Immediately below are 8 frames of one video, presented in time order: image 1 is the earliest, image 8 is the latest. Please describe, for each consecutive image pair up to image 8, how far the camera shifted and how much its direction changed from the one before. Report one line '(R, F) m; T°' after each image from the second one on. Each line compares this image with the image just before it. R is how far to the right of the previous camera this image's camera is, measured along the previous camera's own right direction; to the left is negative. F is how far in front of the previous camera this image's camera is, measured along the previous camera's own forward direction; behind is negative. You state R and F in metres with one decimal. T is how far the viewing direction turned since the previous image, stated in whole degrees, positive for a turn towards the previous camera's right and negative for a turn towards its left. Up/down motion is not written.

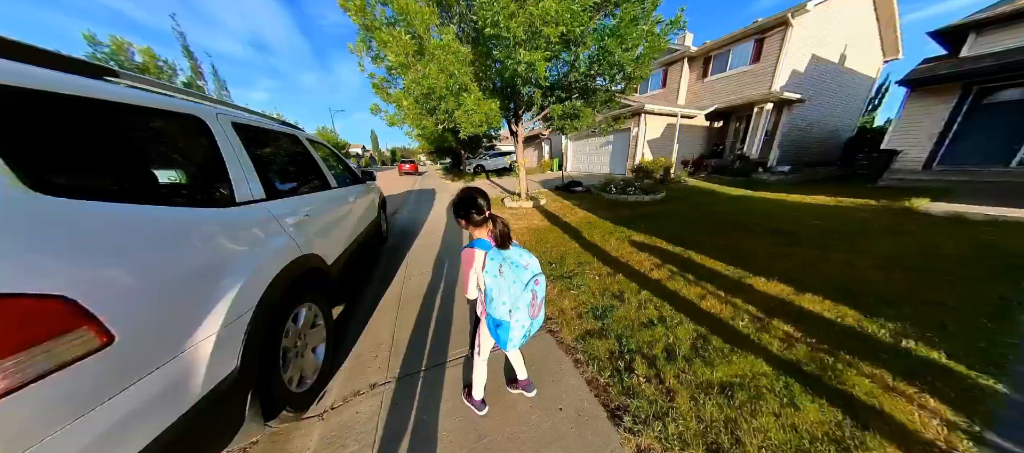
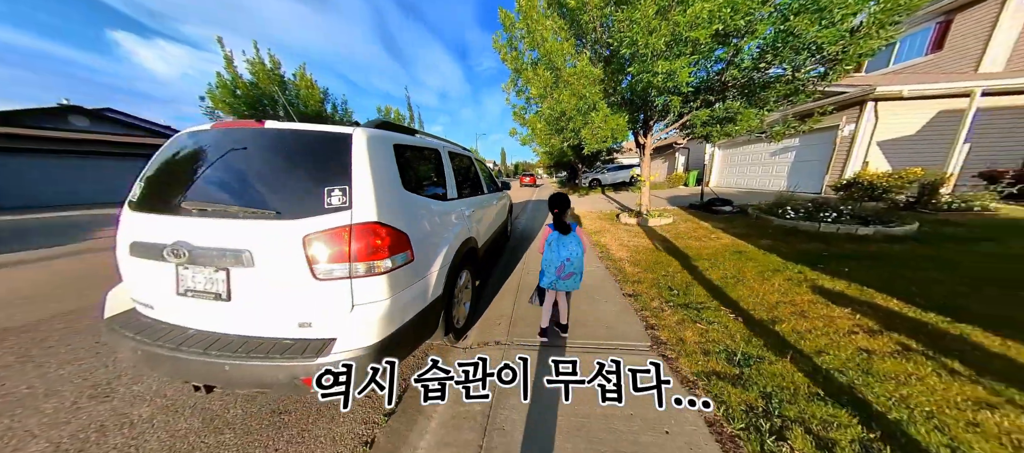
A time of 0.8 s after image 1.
(0.0, -0.2) m; -27°
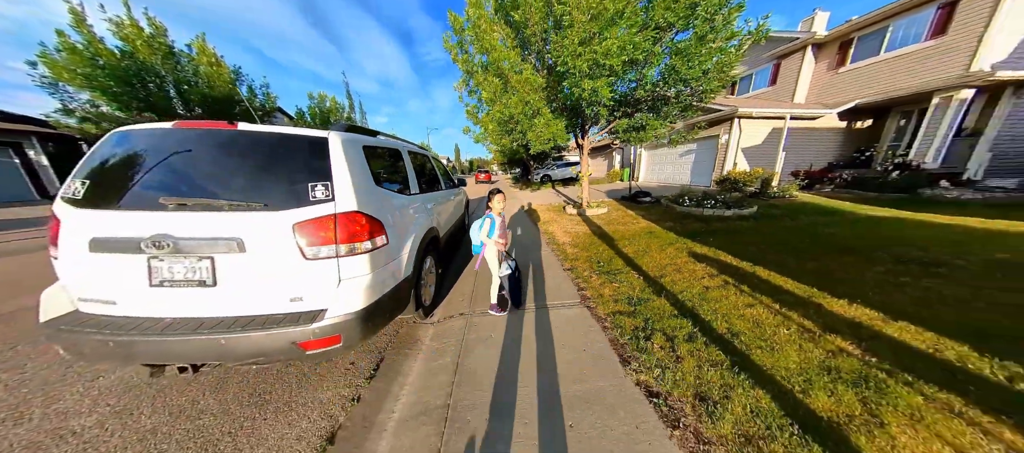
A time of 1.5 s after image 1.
(0.0, -0.4) m; +11°
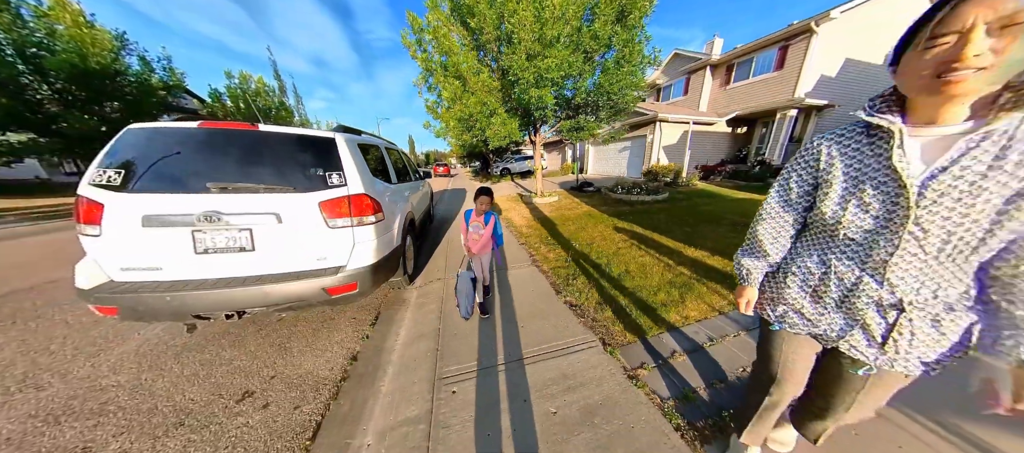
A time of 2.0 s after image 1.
(-0.1, -0.7) m; +9°
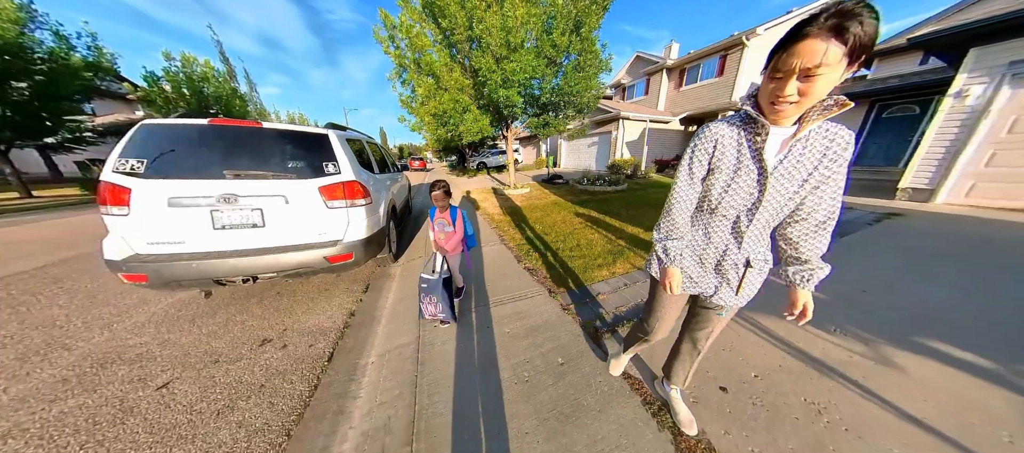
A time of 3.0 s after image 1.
(+0.1, -0.6) m; +5°
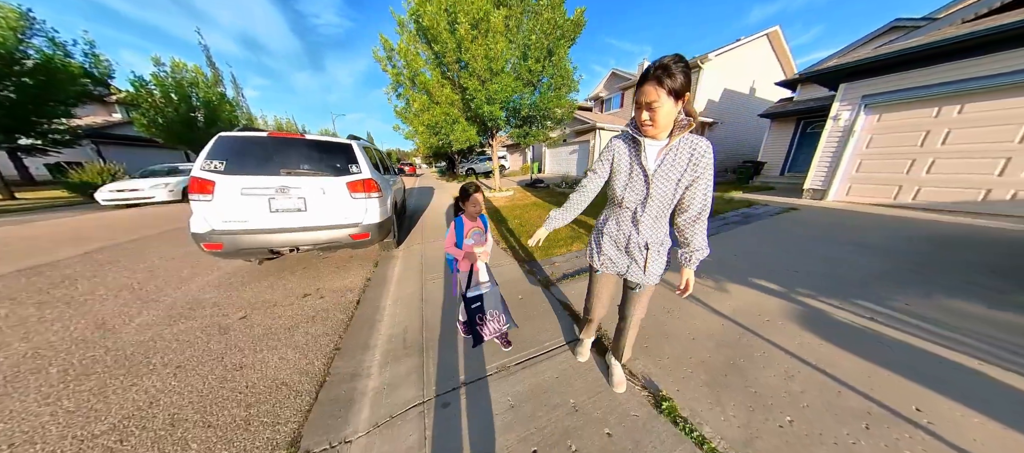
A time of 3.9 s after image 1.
(+0.2, -0.9) m; +3°
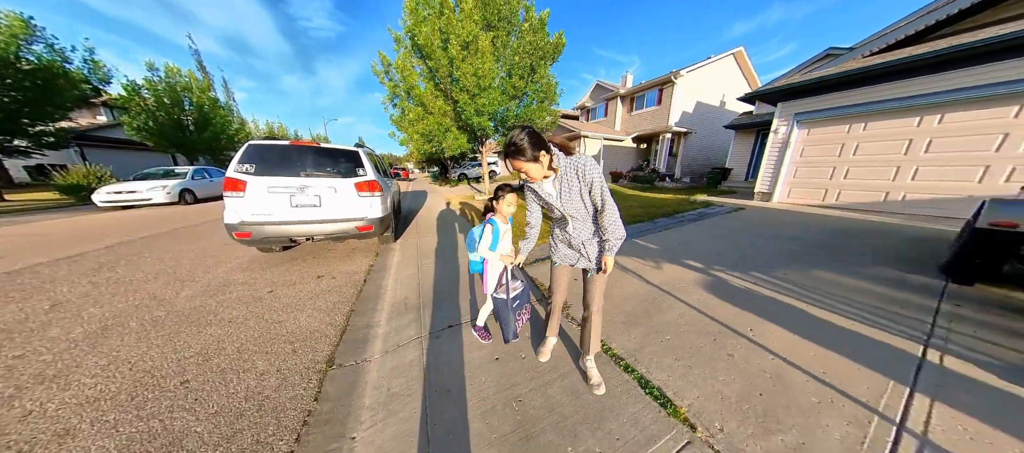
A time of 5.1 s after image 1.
(+0.2, -0.6) m; +2°
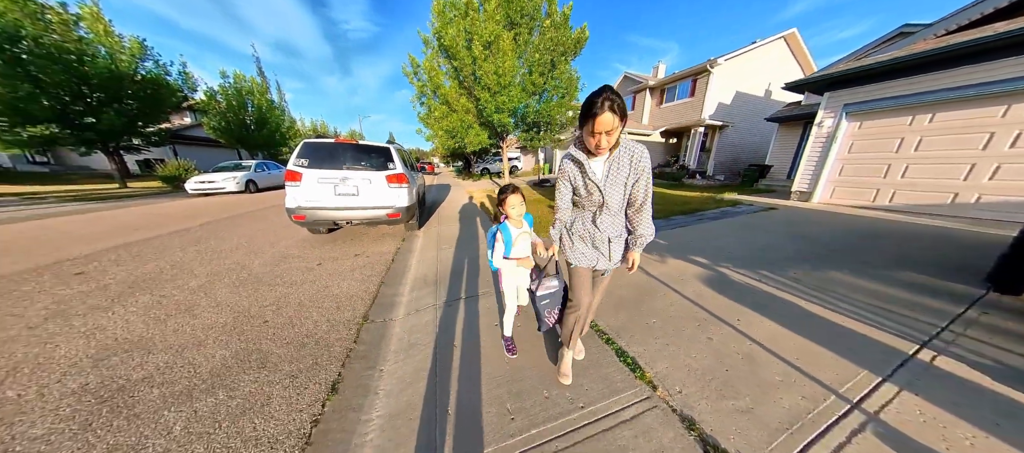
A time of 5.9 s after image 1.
(+0.2, -0.3) m; -6°
